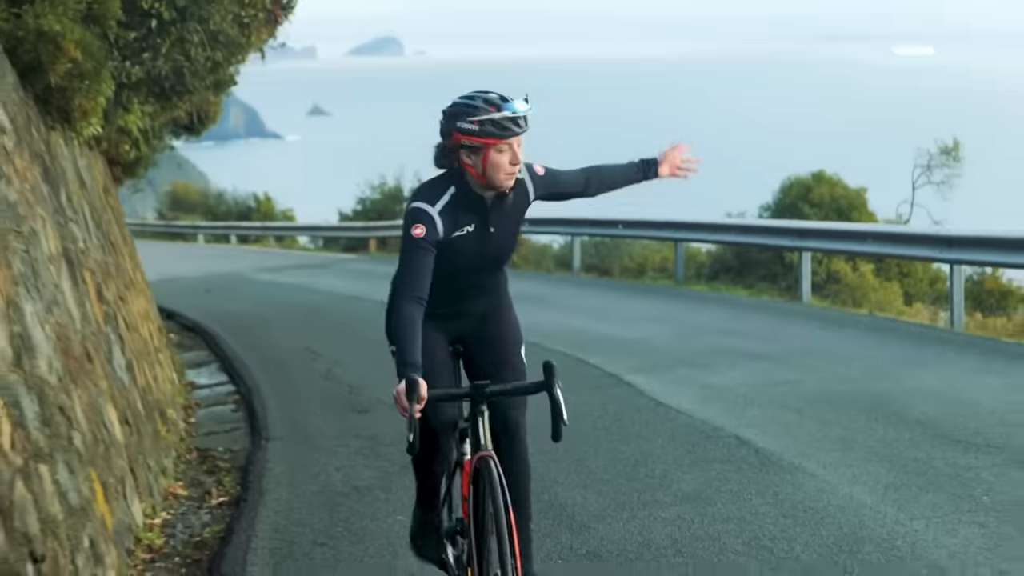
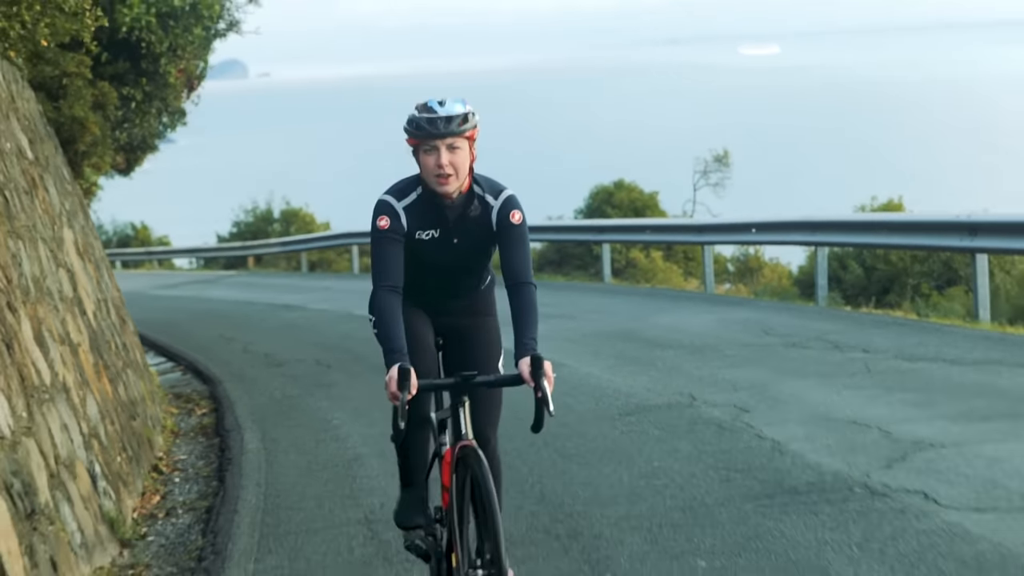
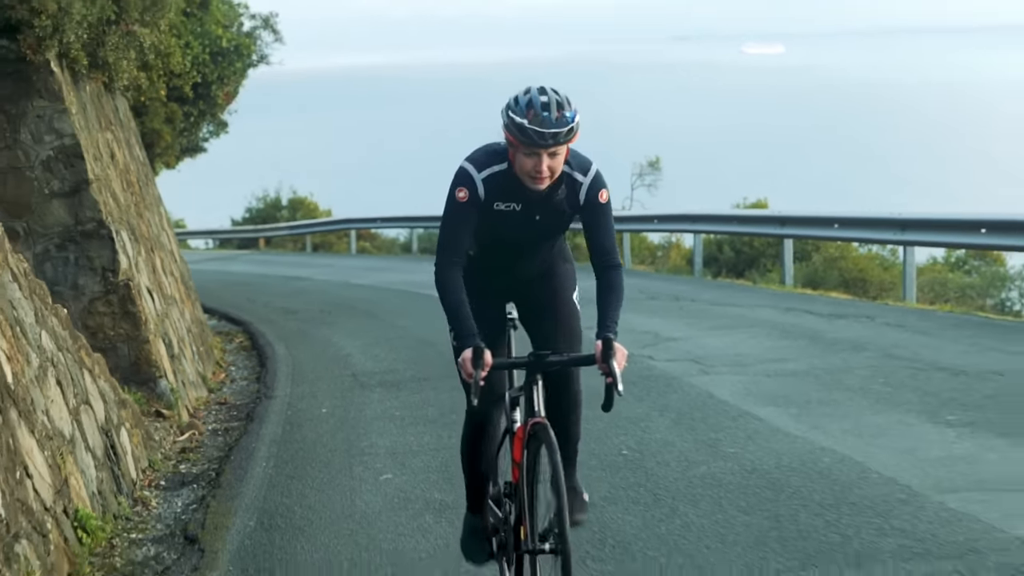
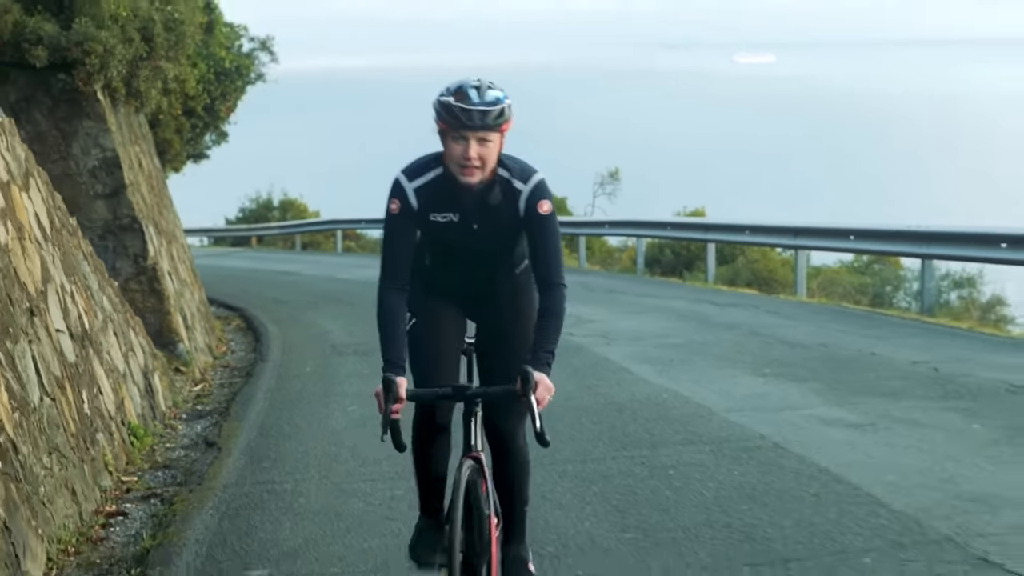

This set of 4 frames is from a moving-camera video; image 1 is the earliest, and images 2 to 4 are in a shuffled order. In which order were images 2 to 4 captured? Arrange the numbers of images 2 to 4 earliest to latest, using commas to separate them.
2, 3, 4
